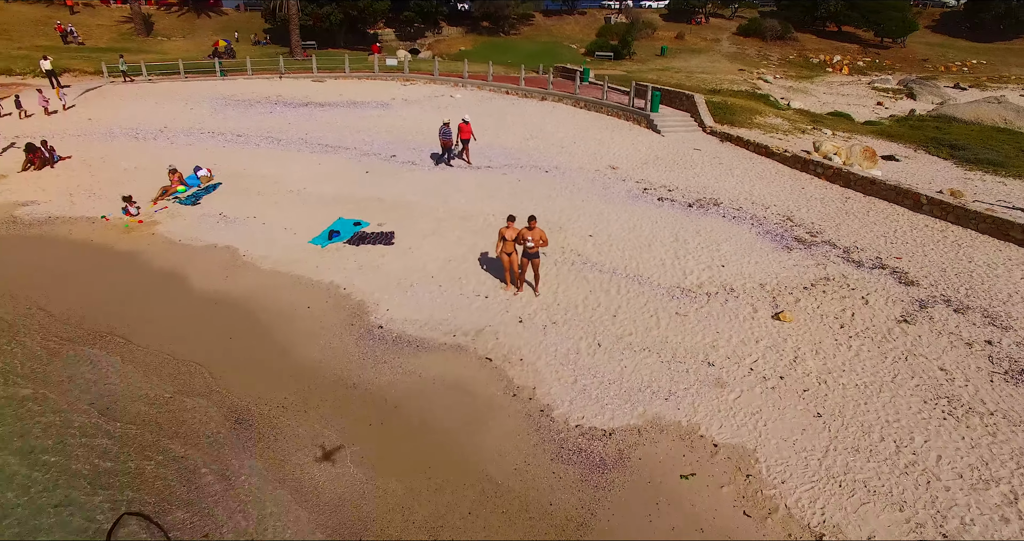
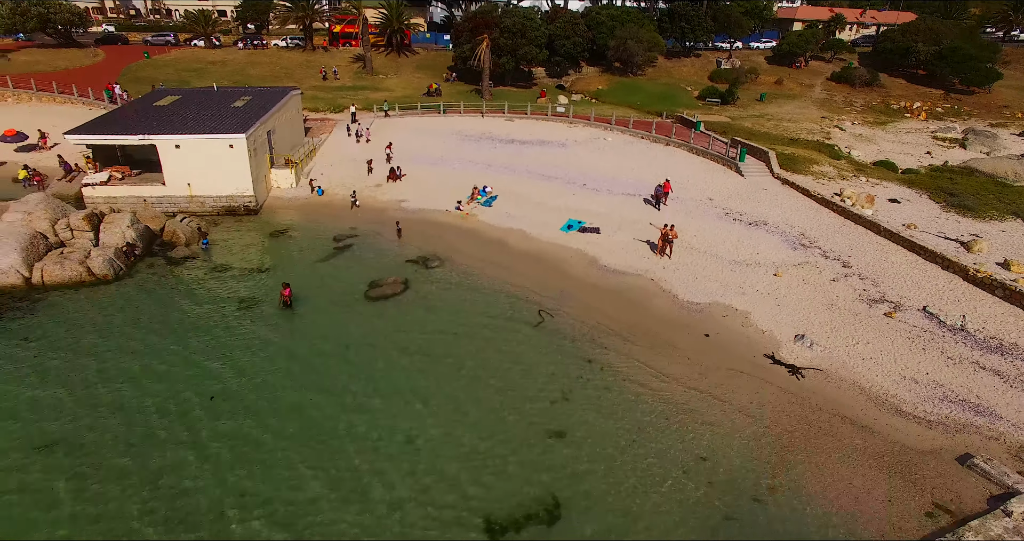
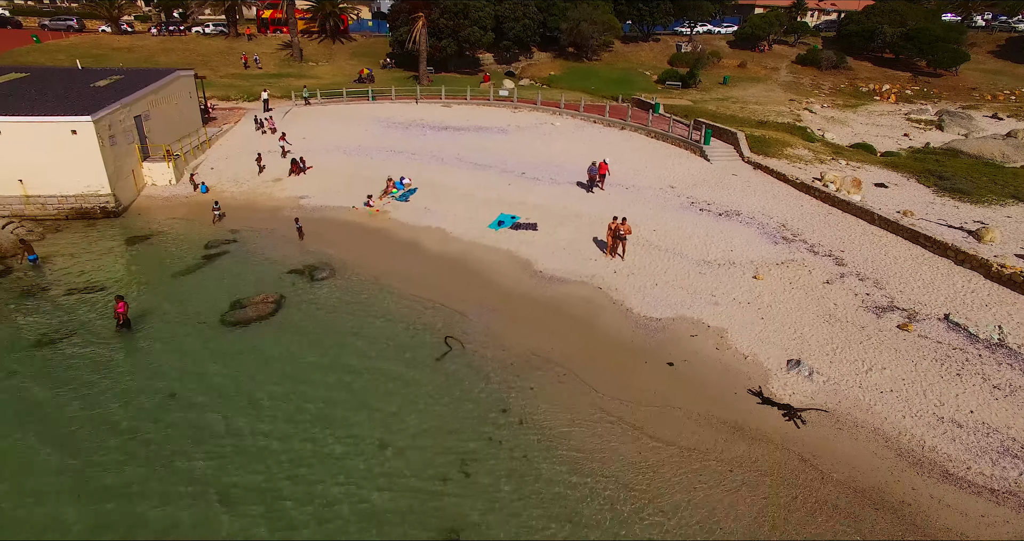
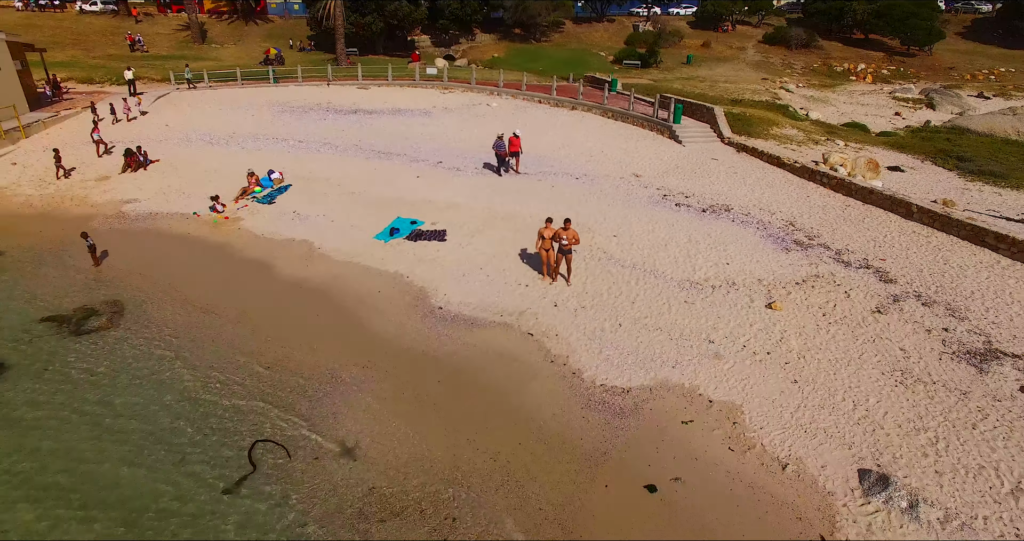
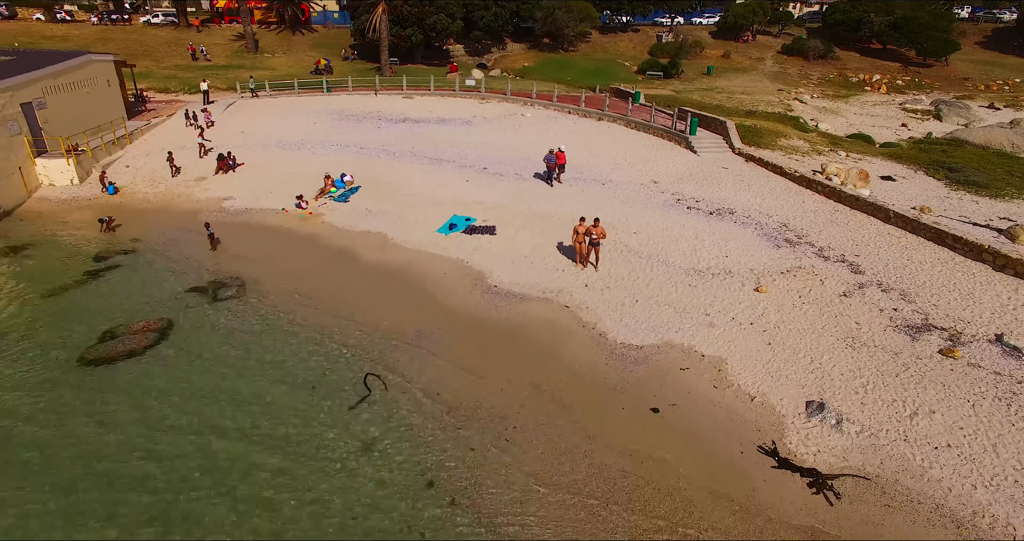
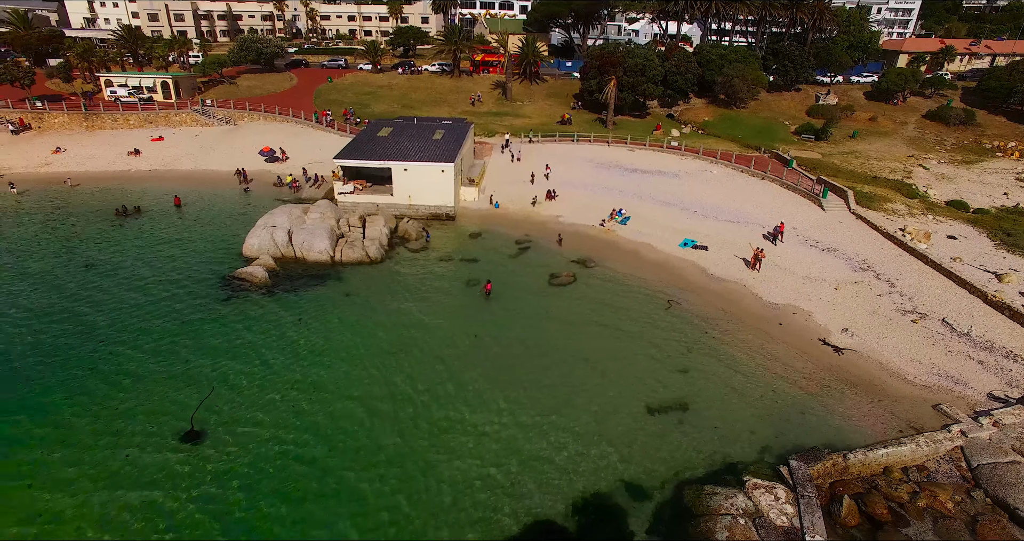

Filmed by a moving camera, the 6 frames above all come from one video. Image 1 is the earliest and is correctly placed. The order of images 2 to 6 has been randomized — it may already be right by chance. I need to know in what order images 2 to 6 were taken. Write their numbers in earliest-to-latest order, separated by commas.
4, 5, 3, 2, 6
